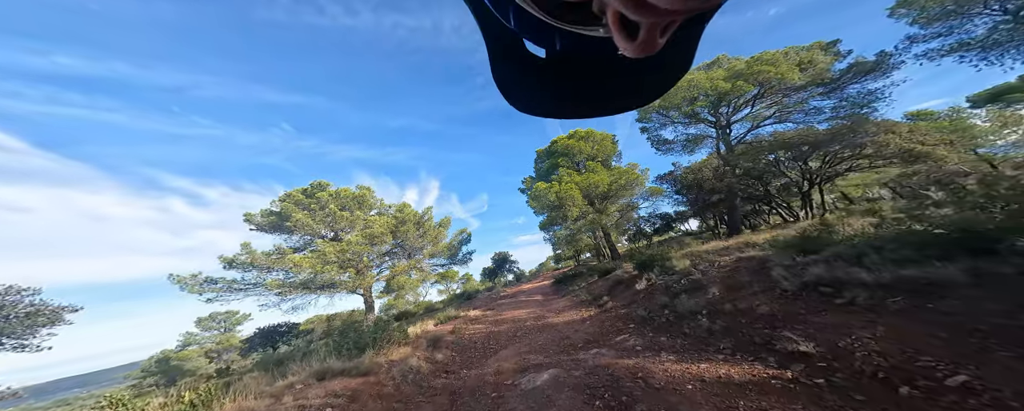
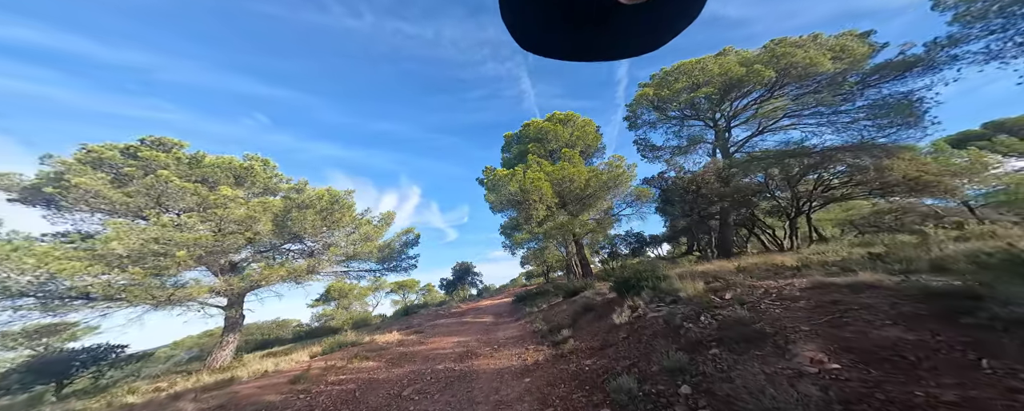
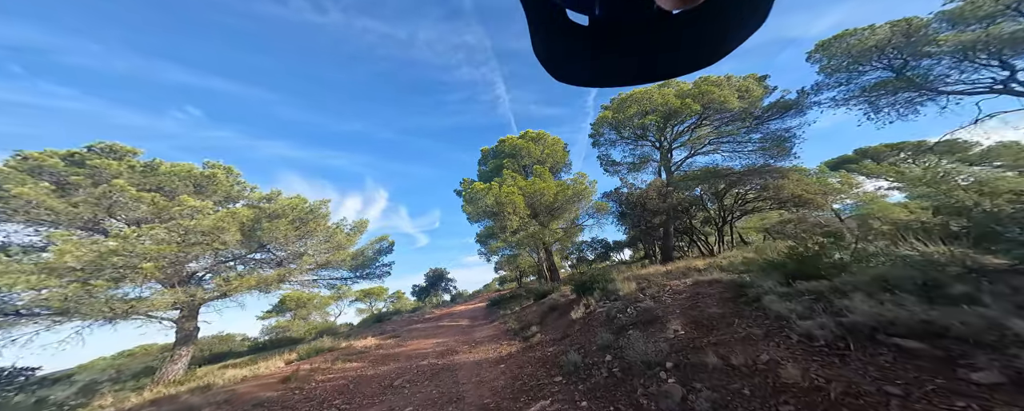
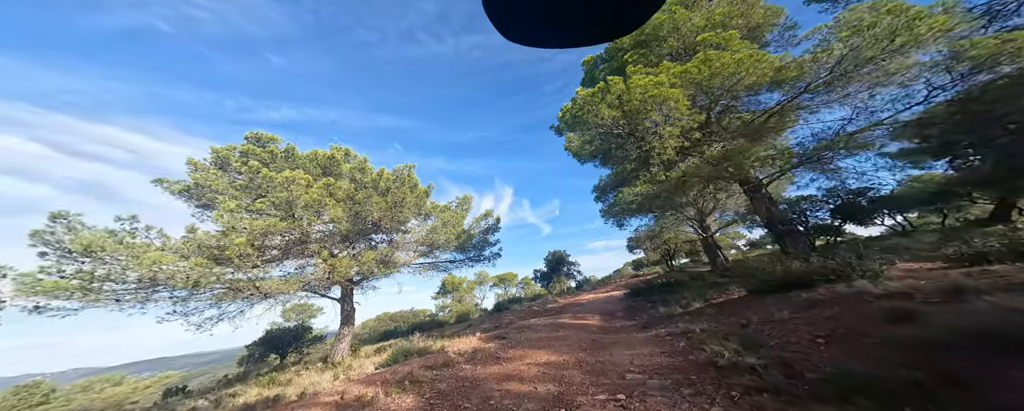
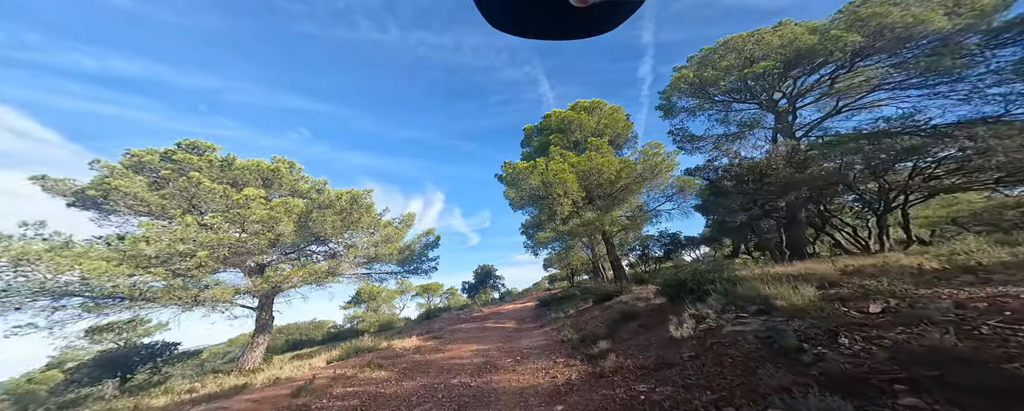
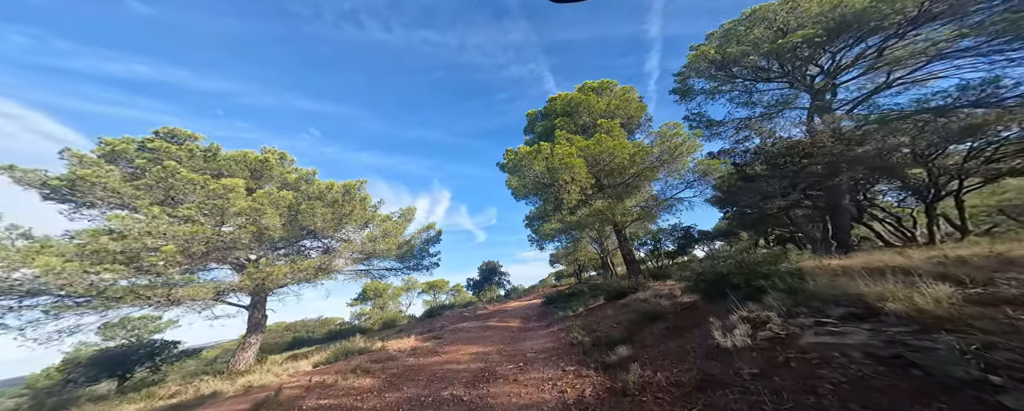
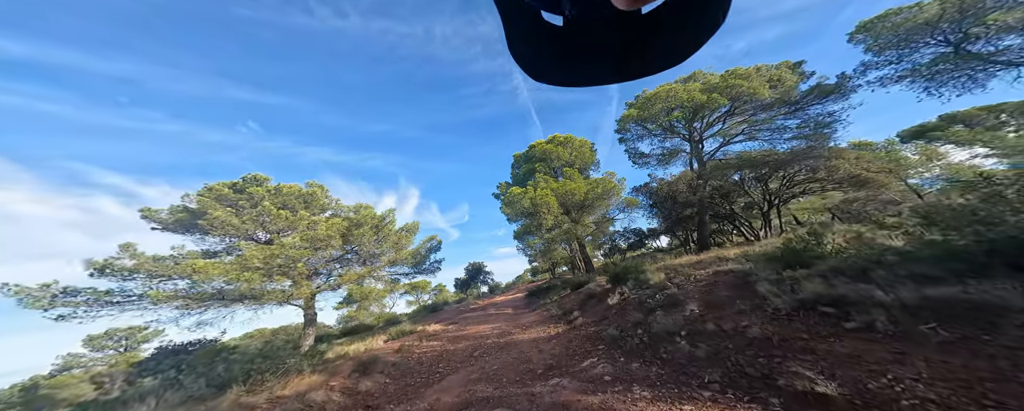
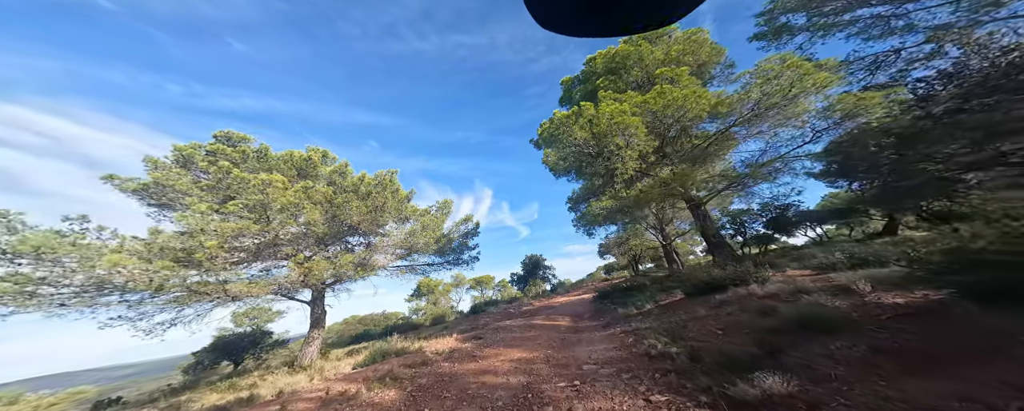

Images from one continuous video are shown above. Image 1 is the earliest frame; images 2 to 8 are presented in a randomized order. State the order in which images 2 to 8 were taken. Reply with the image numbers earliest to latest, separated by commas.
7, 3, 2, 5, 6, 8, 4
